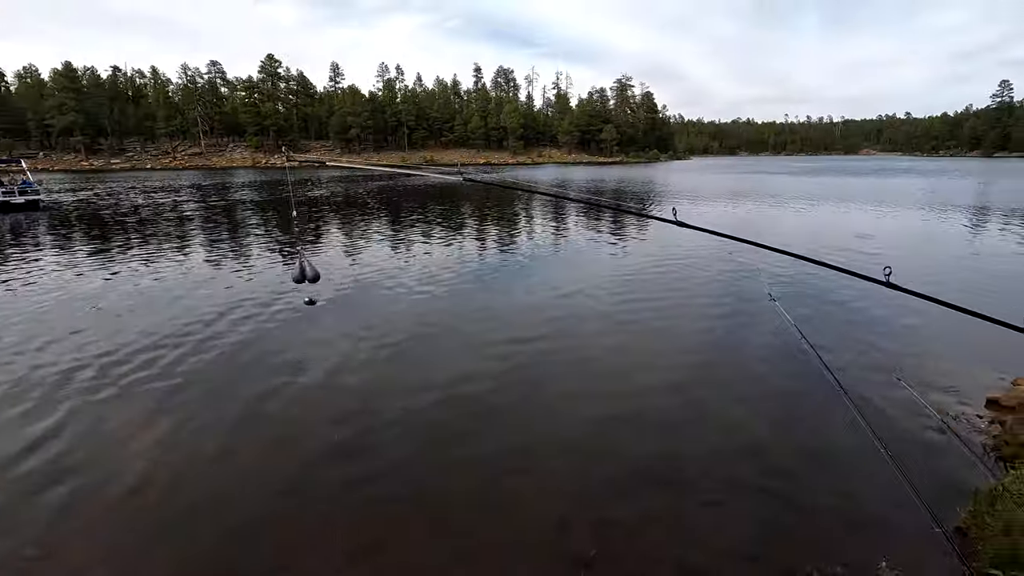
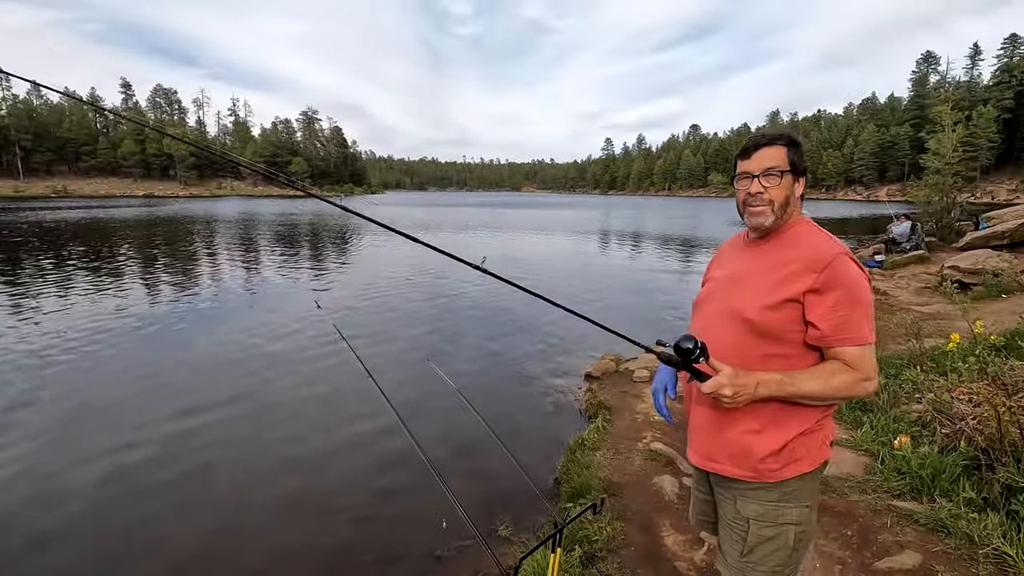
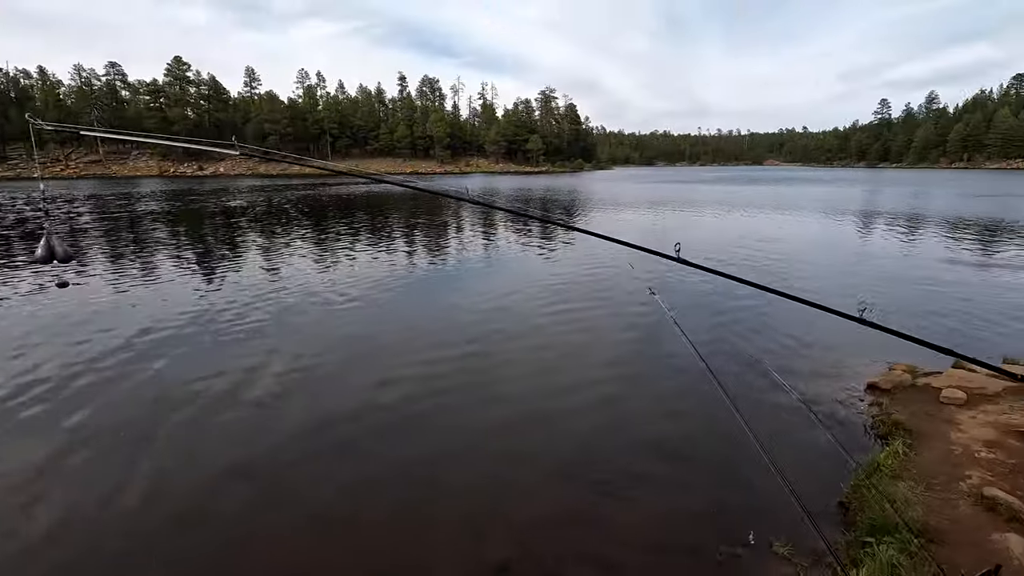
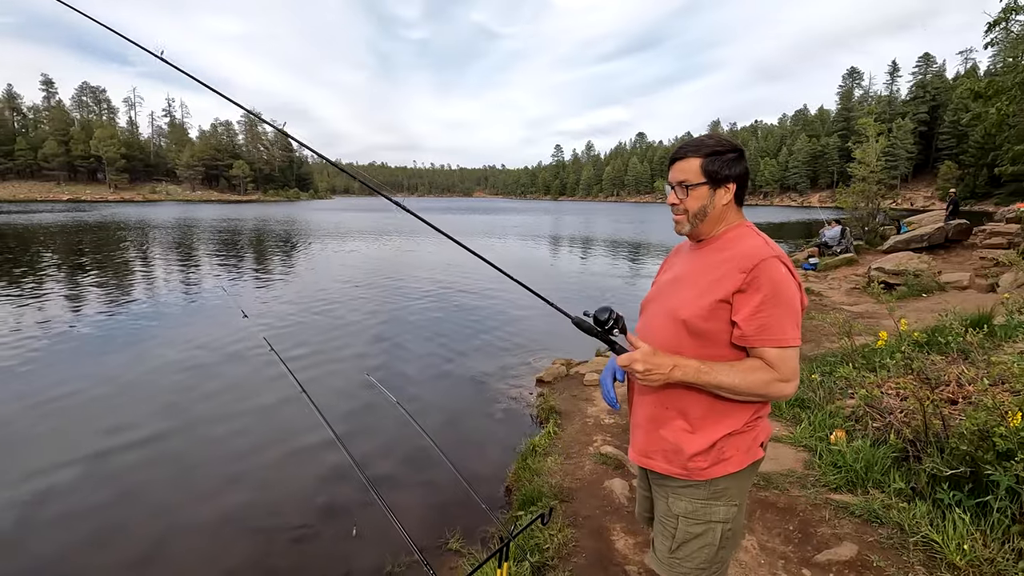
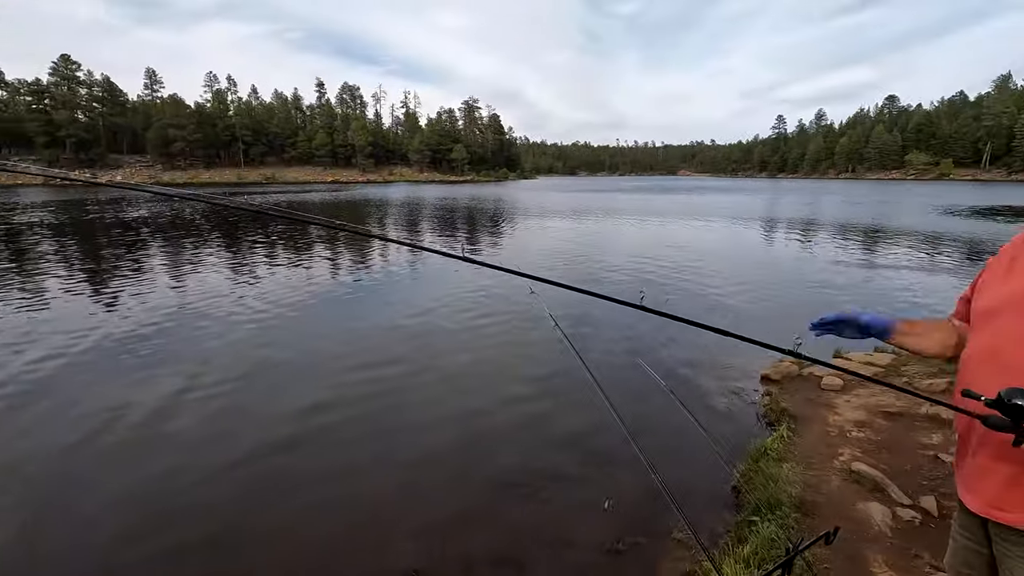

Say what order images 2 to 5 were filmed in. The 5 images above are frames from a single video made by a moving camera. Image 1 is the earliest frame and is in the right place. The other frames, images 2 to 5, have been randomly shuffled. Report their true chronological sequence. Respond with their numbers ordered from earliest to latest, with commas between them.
3, 5, 2, 4
